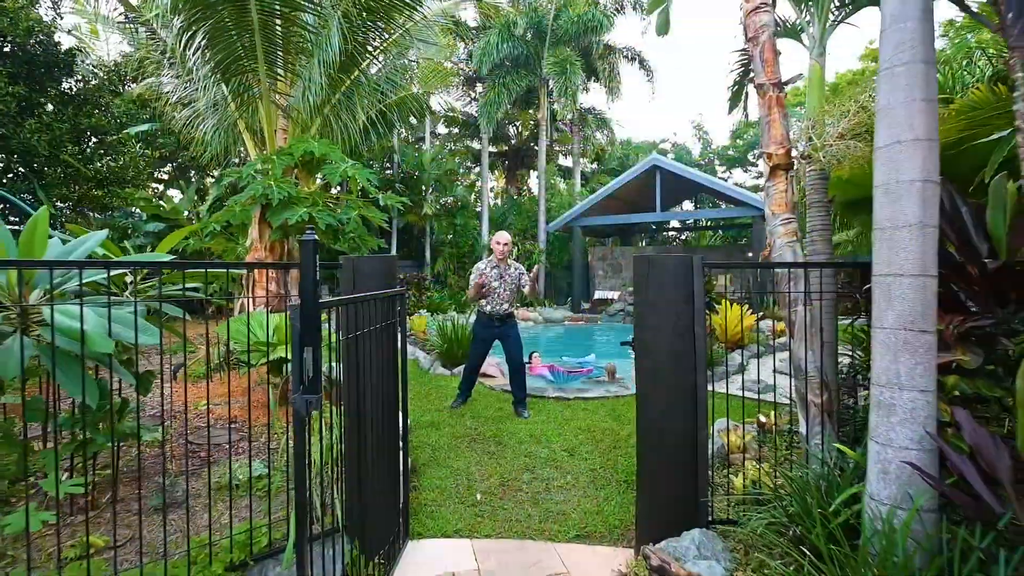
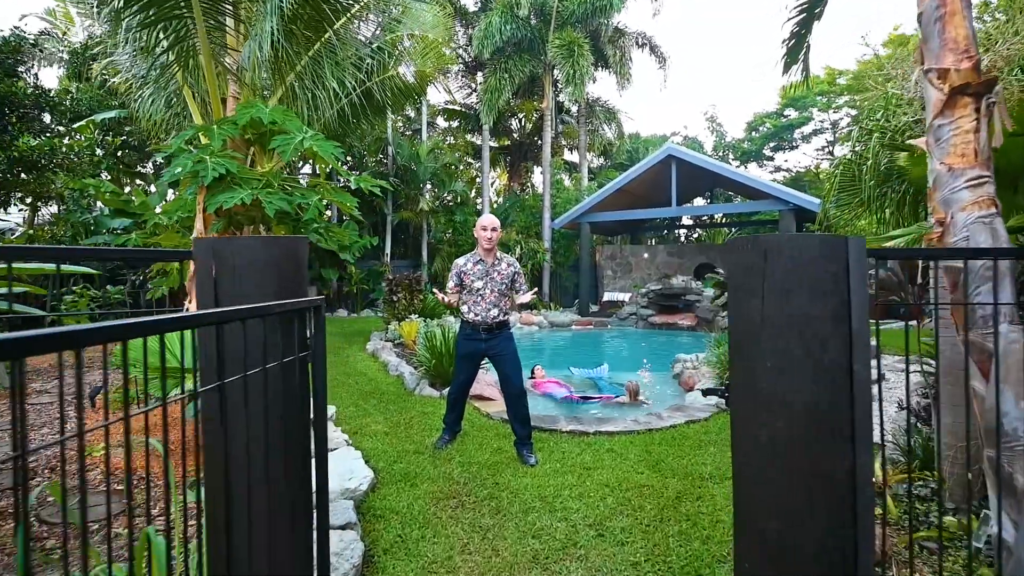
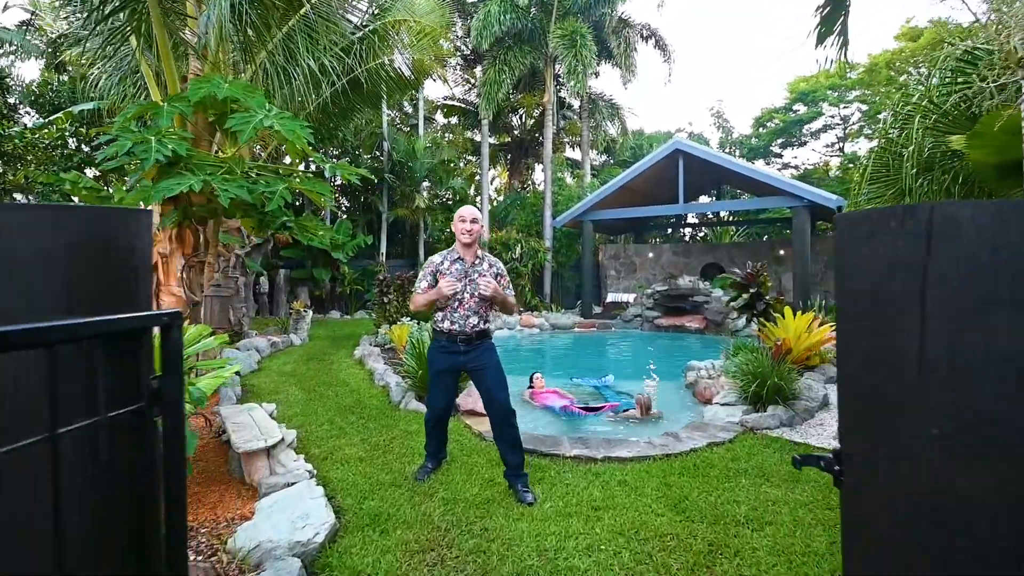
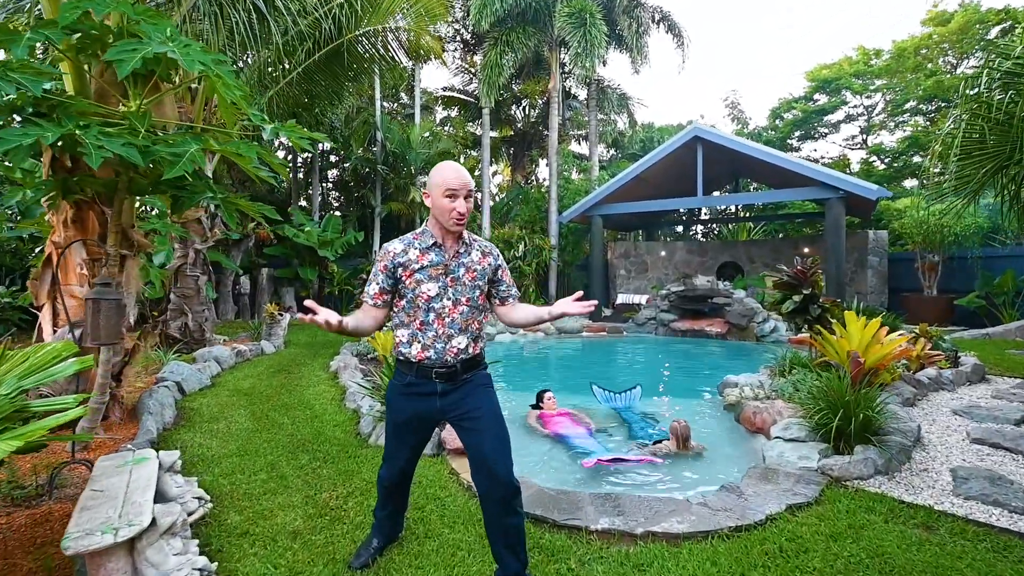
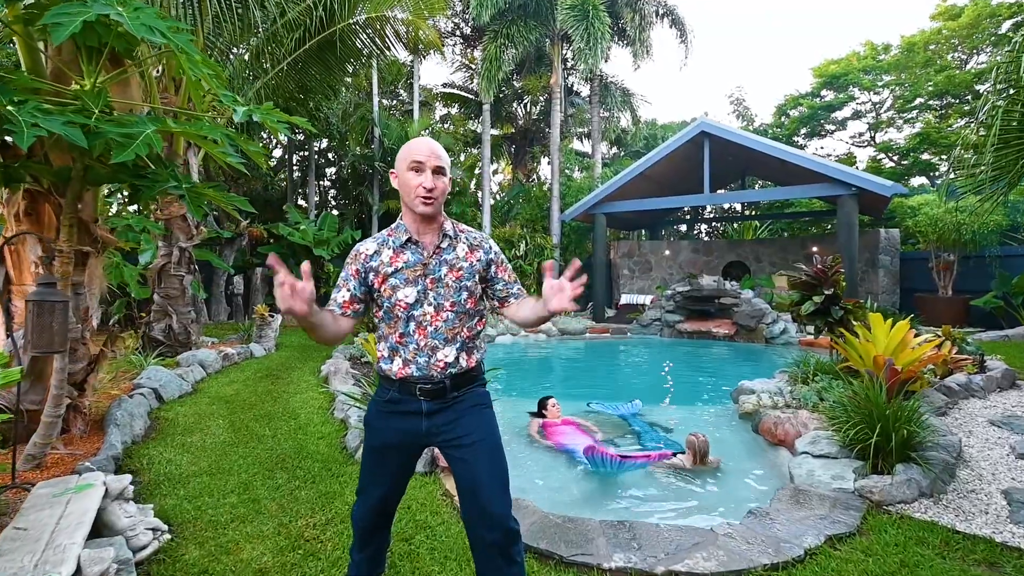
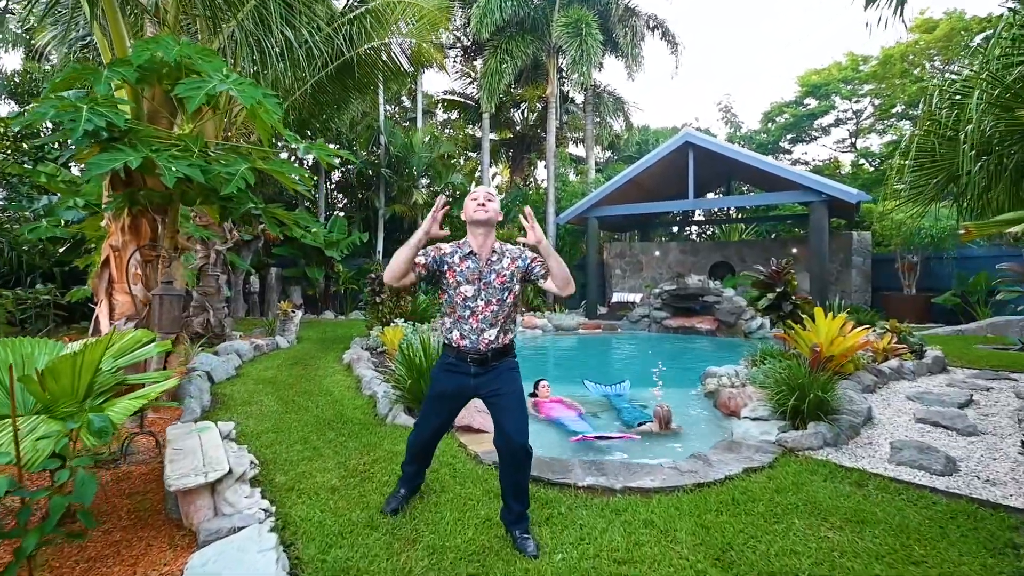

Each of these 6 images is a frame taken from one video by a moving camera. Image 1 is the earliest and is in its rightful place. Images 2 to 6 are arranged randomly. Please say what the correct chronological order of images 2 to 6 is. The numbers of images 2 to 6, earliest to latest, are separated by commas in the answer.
2, 3, 6, 4, 5
